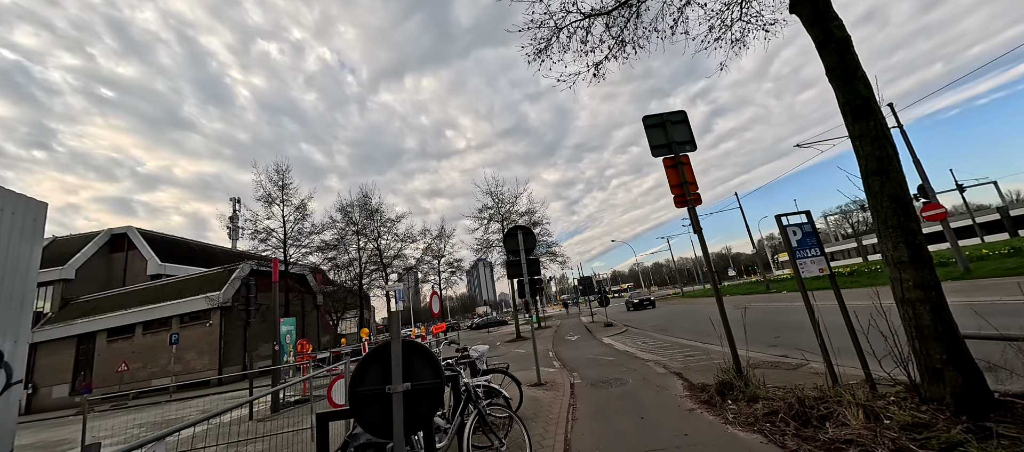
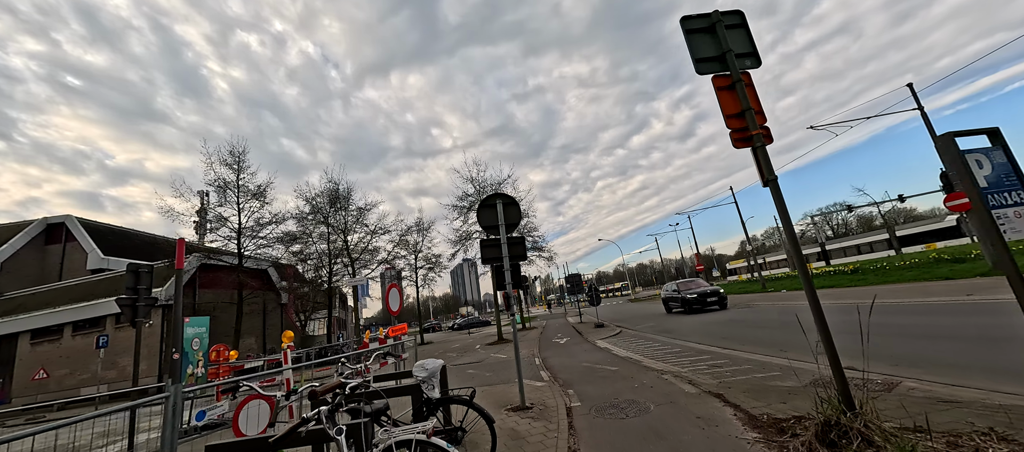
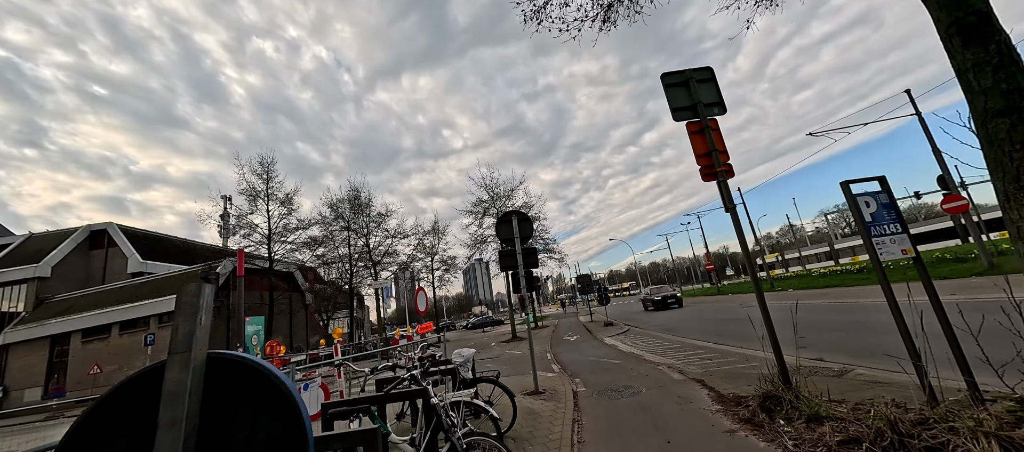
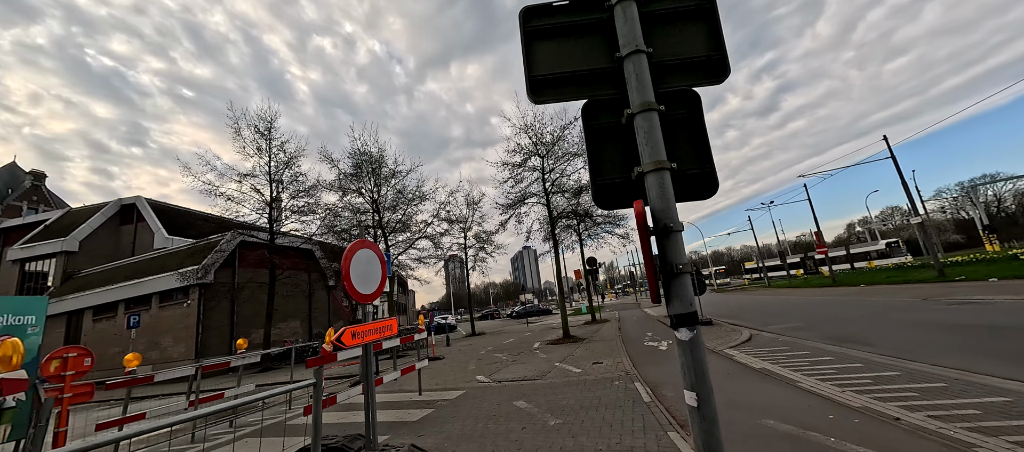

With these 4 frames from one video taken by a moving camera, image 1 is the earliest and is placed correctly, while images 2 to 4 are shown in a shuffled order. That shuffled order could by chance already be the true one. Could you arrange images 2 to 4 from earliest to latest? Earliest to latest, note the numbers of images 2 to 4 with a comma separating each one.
3, 2, 4
